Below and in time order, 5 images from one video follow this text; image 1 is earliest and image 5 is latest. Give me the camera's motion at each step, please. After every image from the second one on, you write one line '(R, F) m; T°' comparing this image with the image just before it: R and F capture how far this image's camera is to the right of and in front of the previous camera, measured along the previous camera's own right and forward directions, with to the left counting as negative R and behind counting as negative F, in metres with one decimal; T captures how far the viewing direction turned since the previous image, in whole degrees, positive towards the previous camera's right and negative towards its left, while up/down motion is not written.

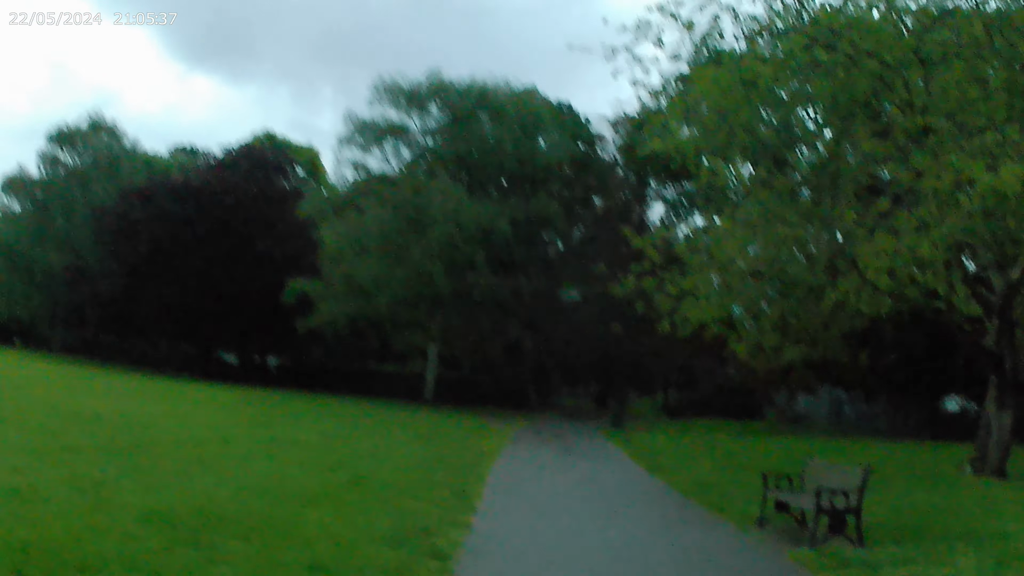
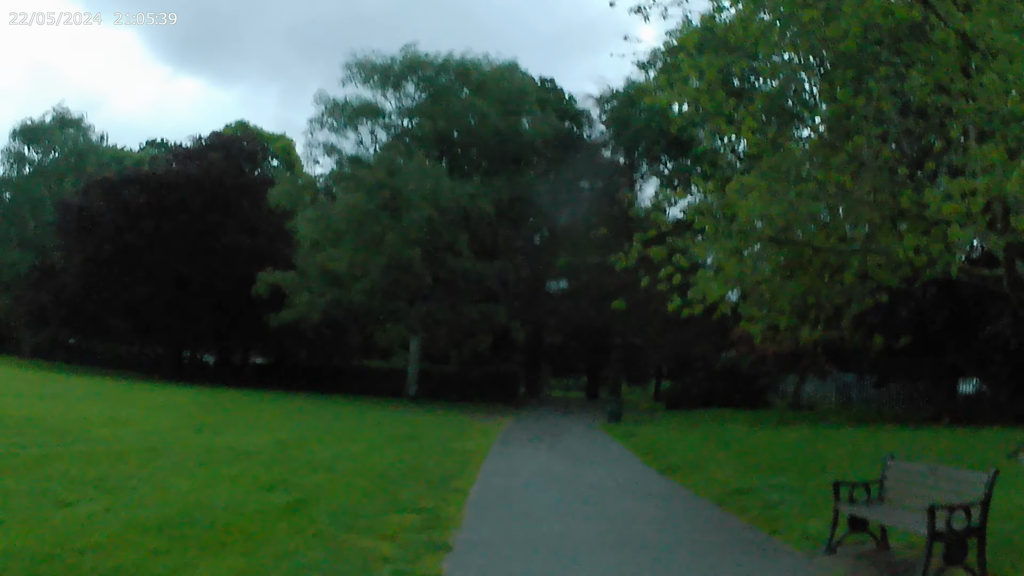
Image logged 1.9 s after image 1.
(0.0, +2.0) m; +1°
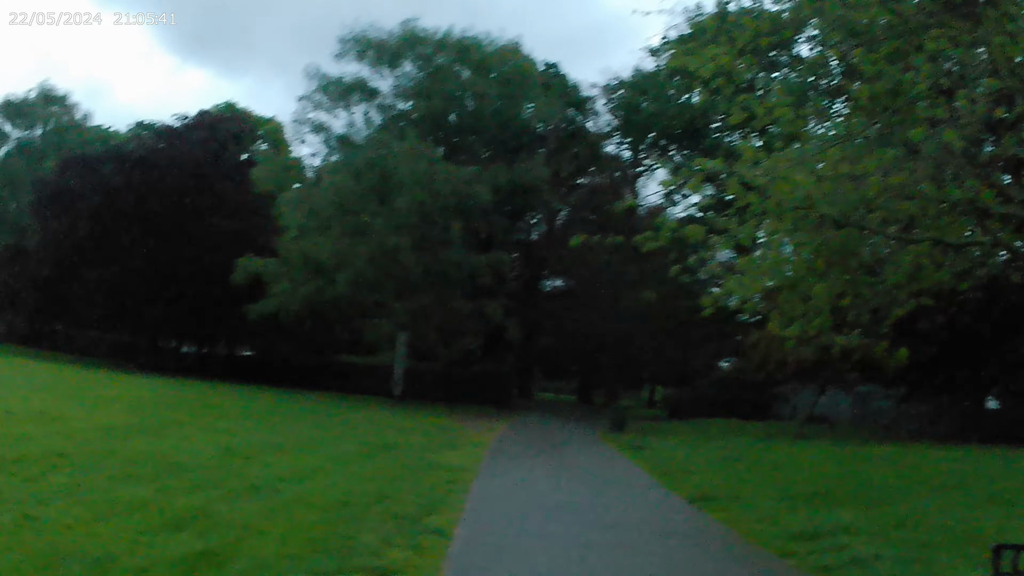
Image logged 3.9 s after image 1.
(-0.1, +2.0) m; 0°
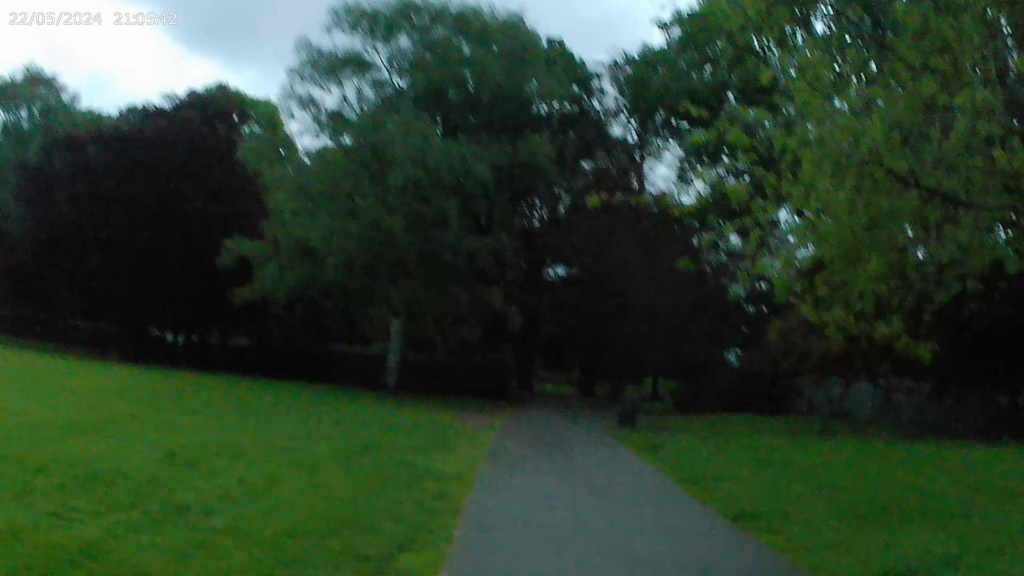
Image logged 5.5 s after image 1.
(0.0, +1.6) m; 0°
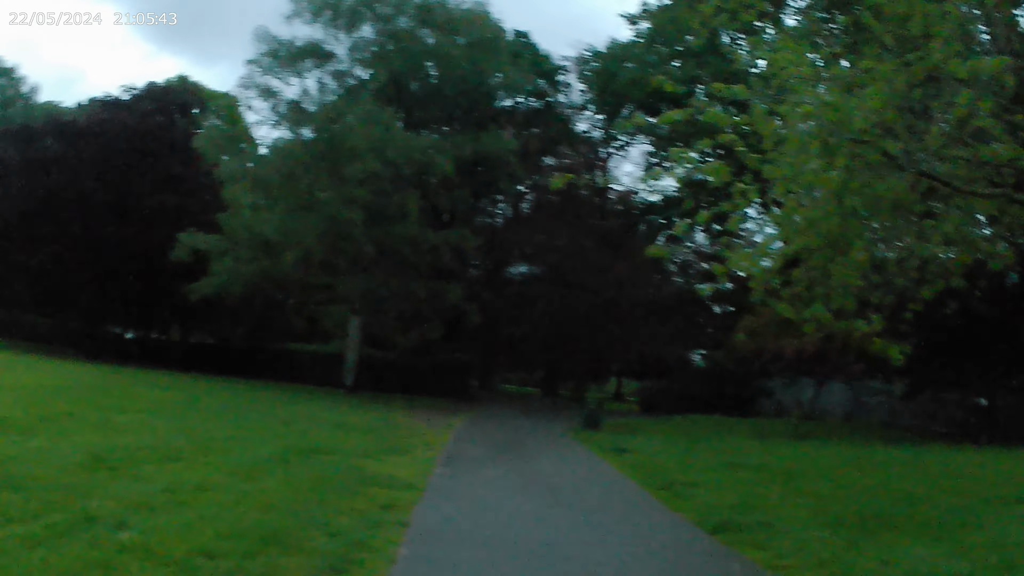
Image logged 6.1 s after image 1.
(0.0, +0.7) m; +2°
